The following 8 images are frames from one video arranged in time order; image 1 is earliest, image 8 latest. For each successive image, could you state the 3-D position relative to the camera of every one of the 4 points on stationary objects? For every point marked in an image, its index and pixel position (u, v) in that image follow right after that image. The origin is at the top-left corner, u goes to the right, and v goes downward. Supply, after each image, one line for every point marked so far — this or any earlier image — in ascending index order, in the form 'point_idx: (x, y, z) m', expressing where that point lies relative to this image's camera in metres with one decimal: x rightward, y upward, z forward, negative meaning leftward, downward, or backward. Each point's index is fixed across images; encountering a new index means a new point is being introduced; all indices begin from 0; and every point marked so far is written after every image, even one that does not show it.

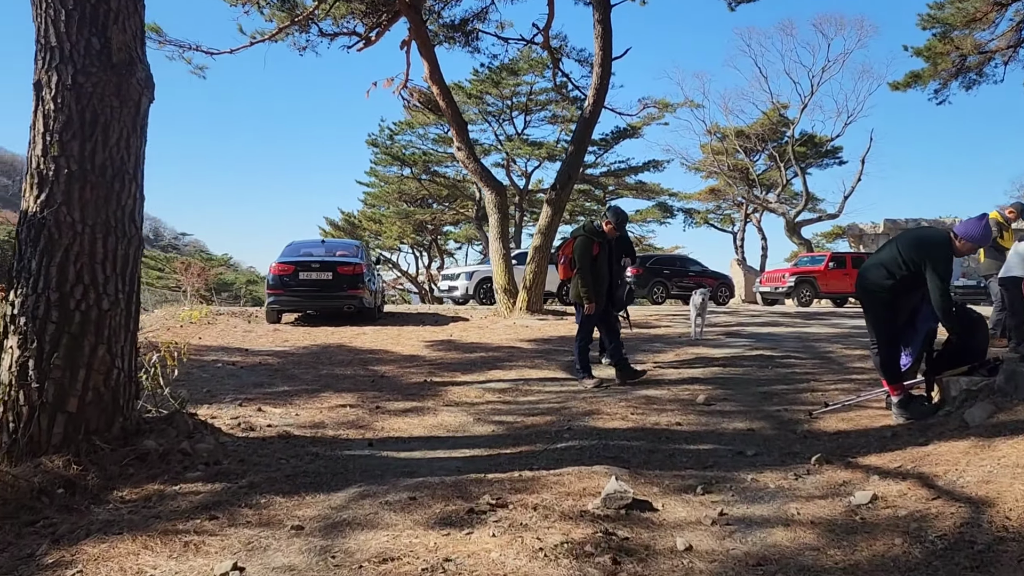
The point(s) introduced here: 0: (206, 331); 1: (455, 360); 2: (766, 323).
0: (-4.0, -0.6, +10.7) m
1: (-0.6, -0.7, +8.3) m
2: (+3.9, -0.5, +12.4) m
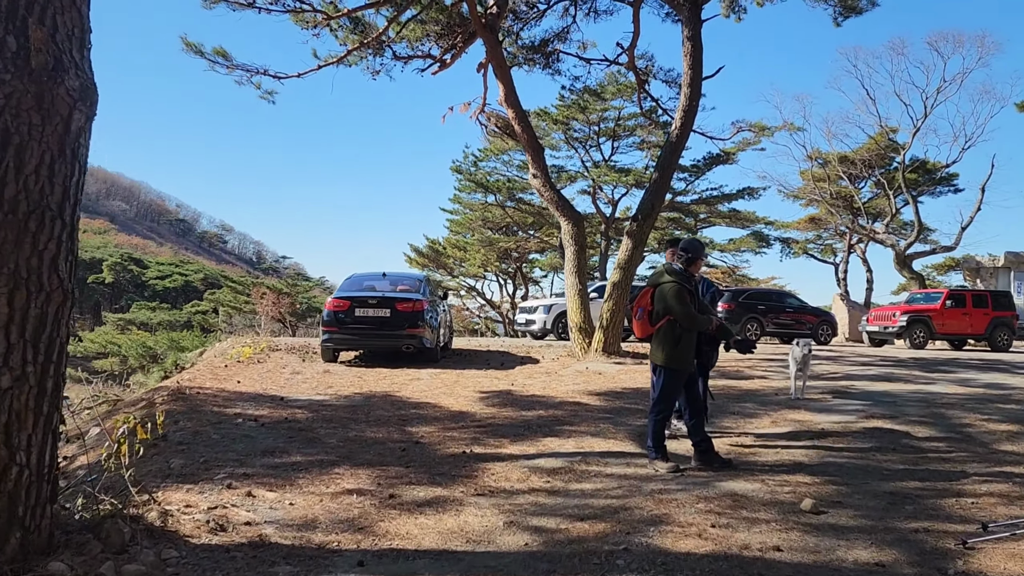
0: (-3.2, -1.0, +9.9) m
1: (0.0, -1.2, +7.1) m
2: (+4.8, -1.2, +10.7) m
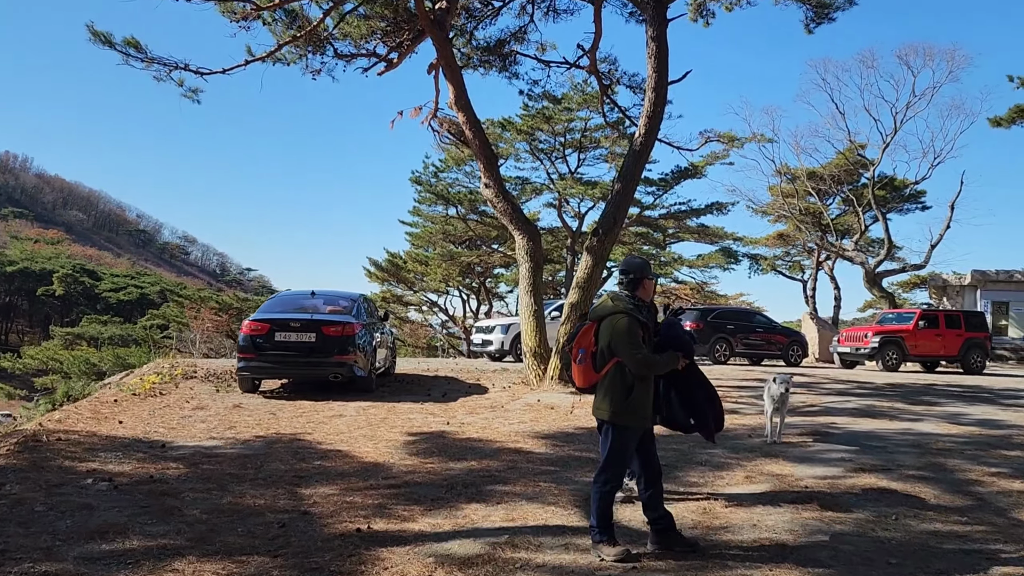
0: (-3.9, -1.2, +8.5) m
1: (-0.6, -1.4, +5.8) m
2: (+4.1, -1.5, +9.7) m
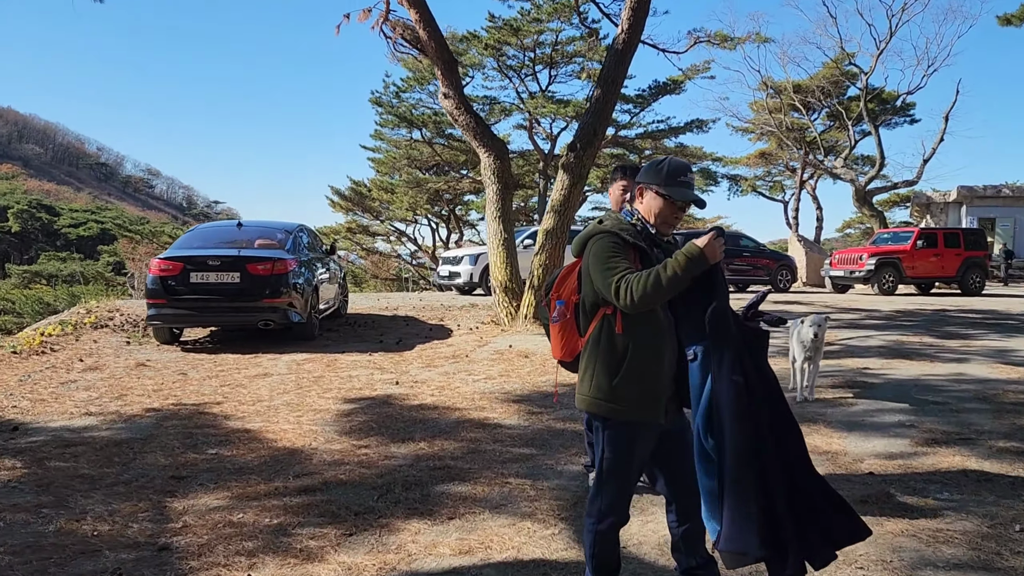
0: (-4.1, -0.7, +6.8) m
1: (-0.8, -1.0, +4.3) m
2: (+3.8, -0.6, +8.2) m
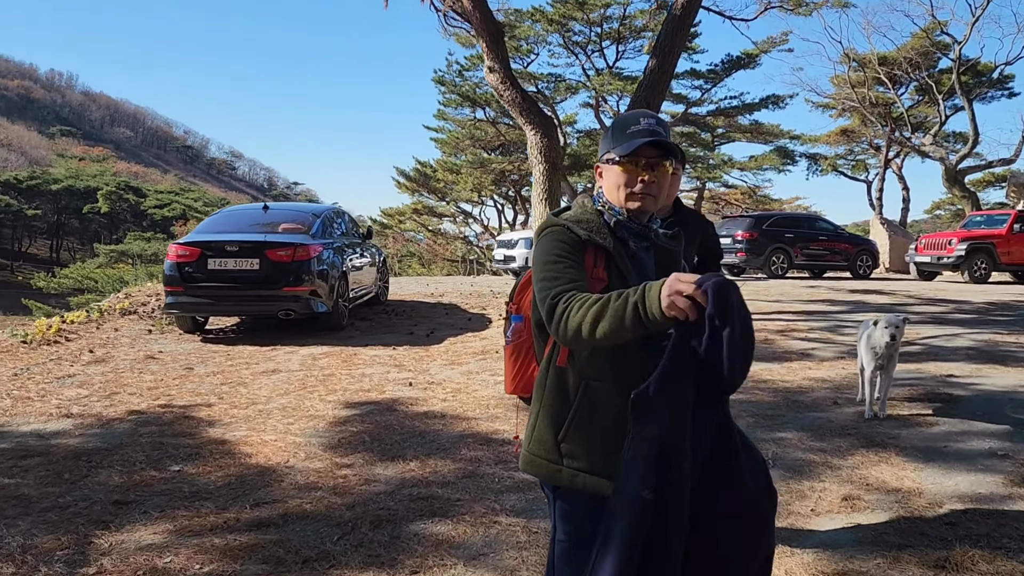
0: (-3.9, -0.6, +6.5) m
1: (-0.8, -1.0, +3.7) m
2: (+4.1, -0.6, +7.2) m
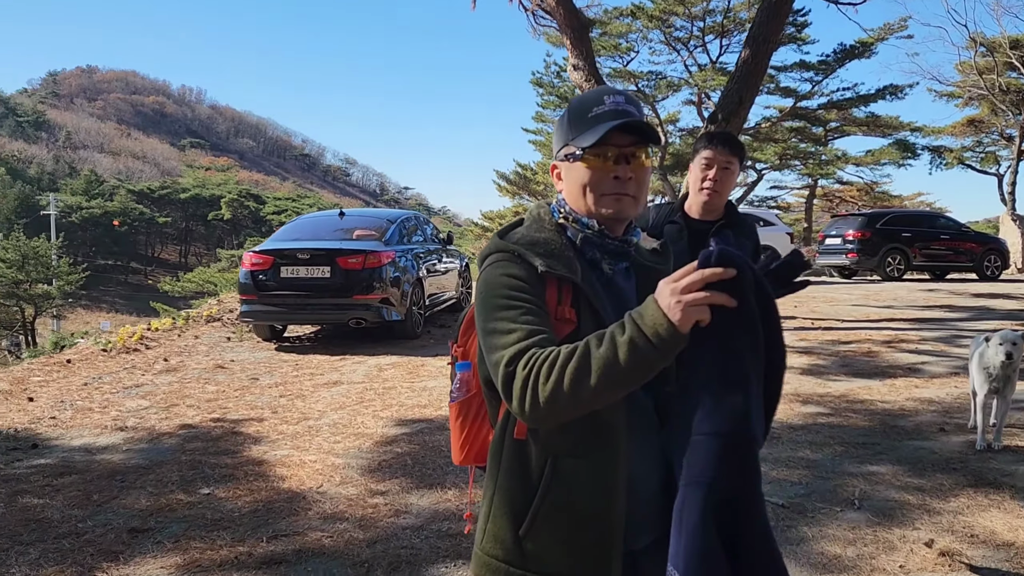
0: (-3.4, -0.7, +6.6) m
1: (-0.7, -1.0, +3.4) m
2: (+4.7, -0.6, +6.2) m
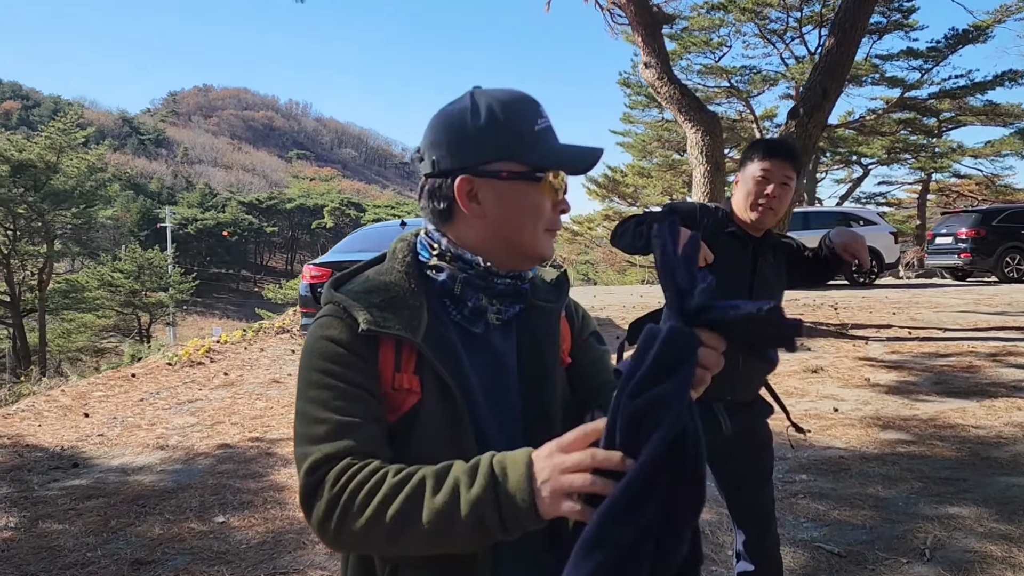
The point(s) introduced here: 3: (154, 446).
0: (-2.9, -0.8, +6.7) m
1: (-0.6, -1.1, +3.2) m
2: (+5.0, -0.7, +5.3) m
3: (-2.2, -1.0, +5.1) m
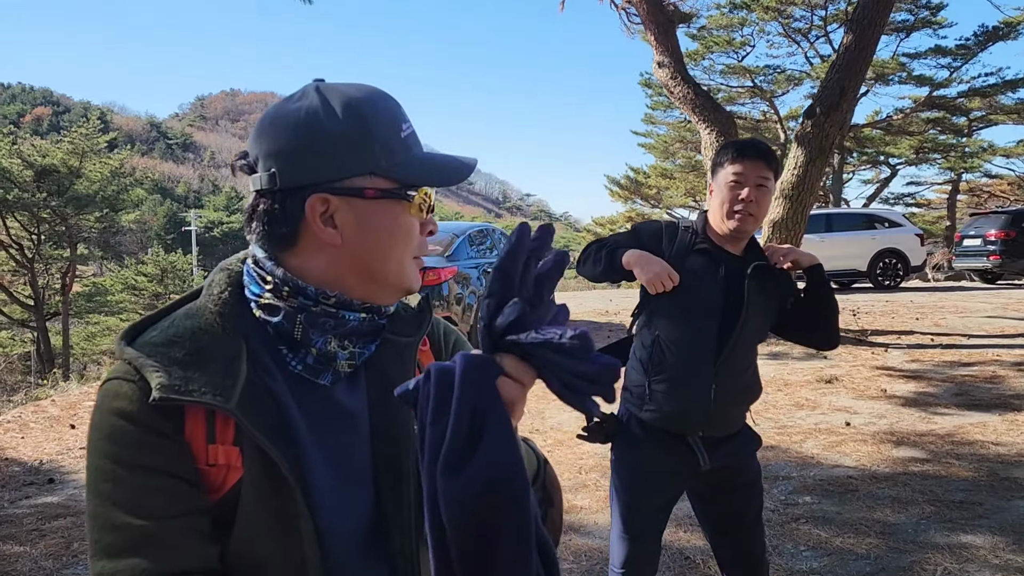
0: (-2.9, -0.9, +6.5) m
1: (-0.7, -1.2, +3.0) m
2: (+5.0, -0.7, +5.0) m
3: (-2.3, -1.0, +4.9) m
